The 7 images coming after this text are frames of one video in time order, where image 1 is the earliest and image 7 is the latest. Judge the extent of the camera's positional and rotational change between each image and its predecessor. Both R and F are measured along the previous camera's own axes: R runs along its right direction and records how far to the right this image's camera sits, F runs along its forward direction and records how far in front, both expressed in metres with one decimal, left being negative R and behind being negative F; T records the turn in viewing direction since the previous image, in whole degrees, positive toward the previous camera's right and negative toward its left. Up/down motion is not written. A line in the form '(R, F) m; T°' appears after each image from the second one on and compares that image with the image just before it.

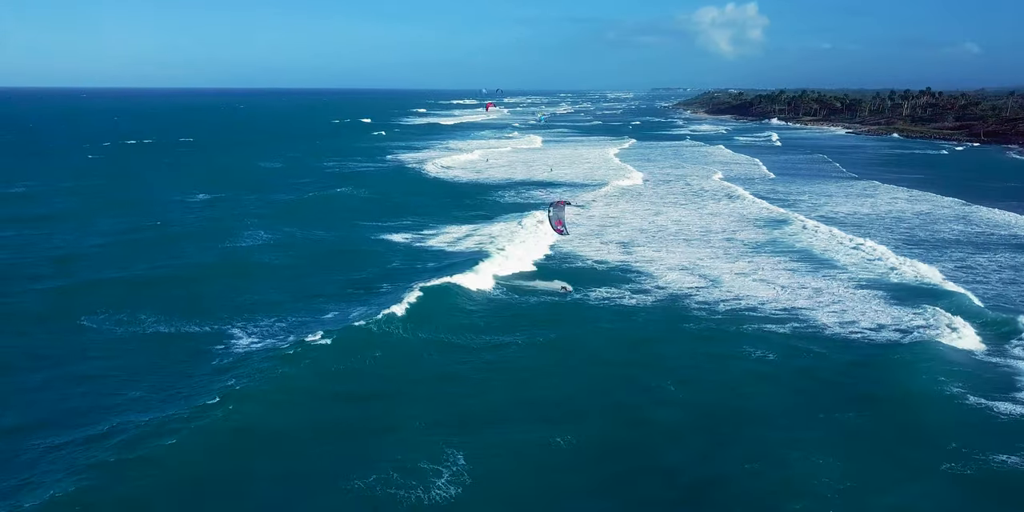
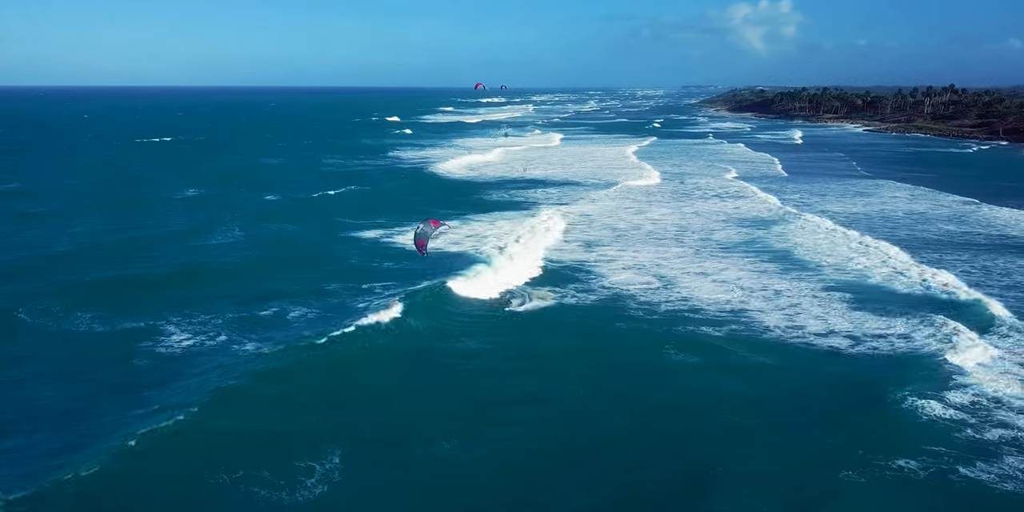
(+1.9, +0.2) m; -2°
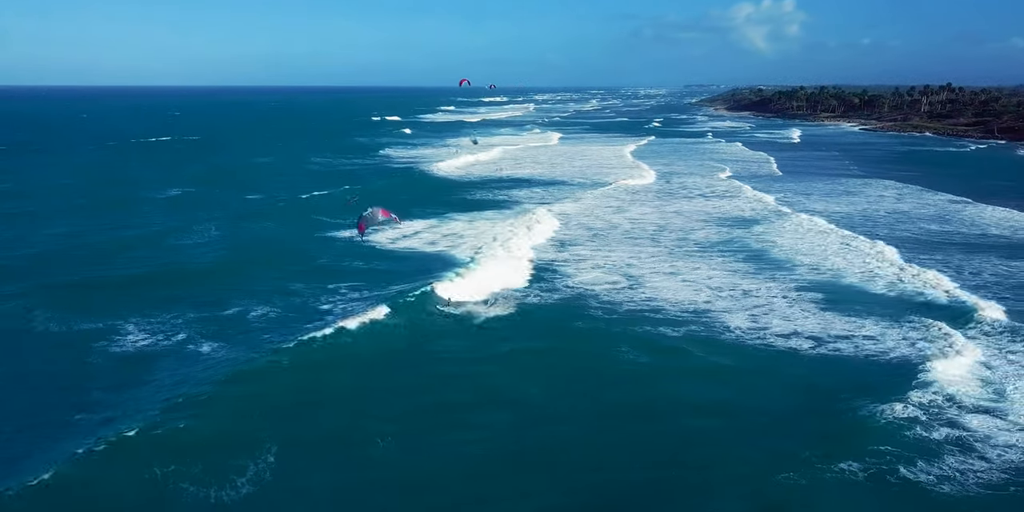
(+0.9, +0.1) m; 0°
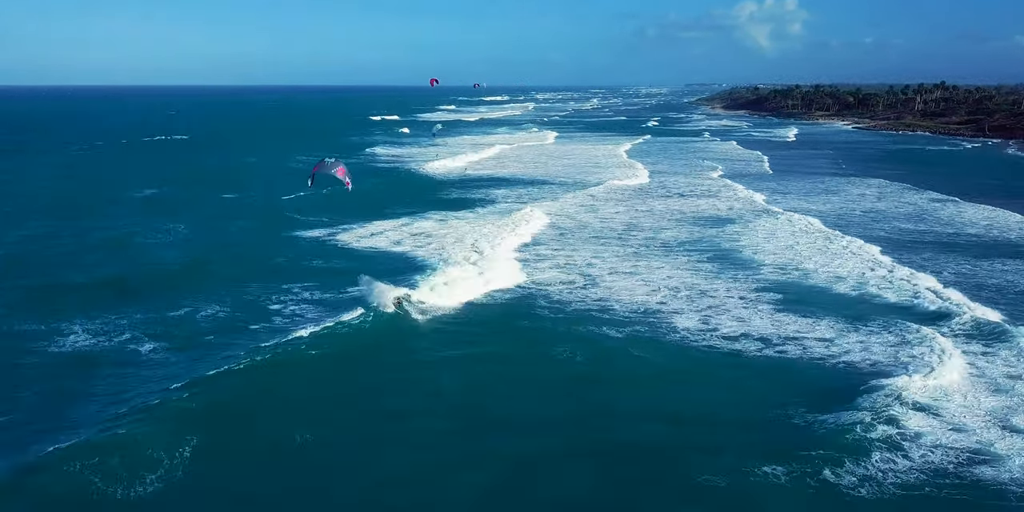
(+1.1, +0.1) m; 0°
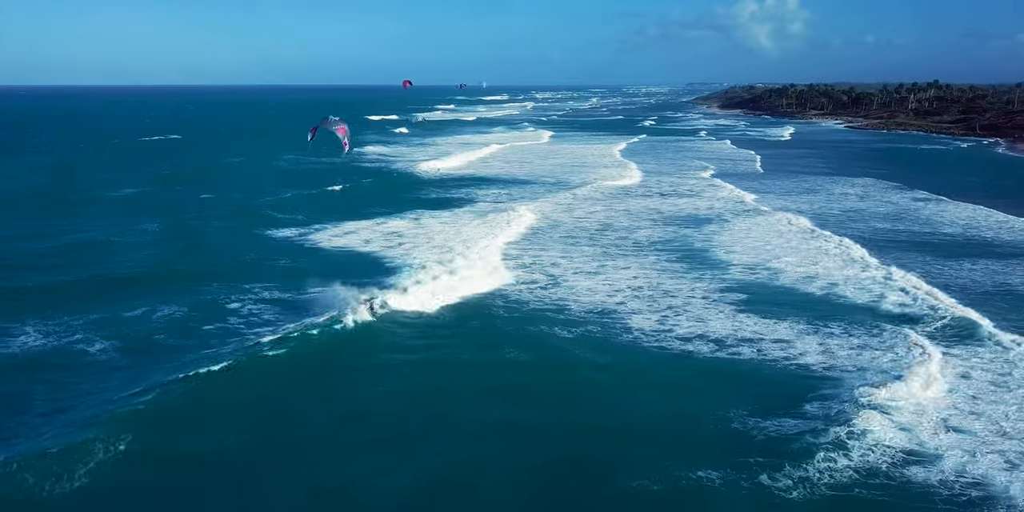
(+0.9, +0.1) m; 0°
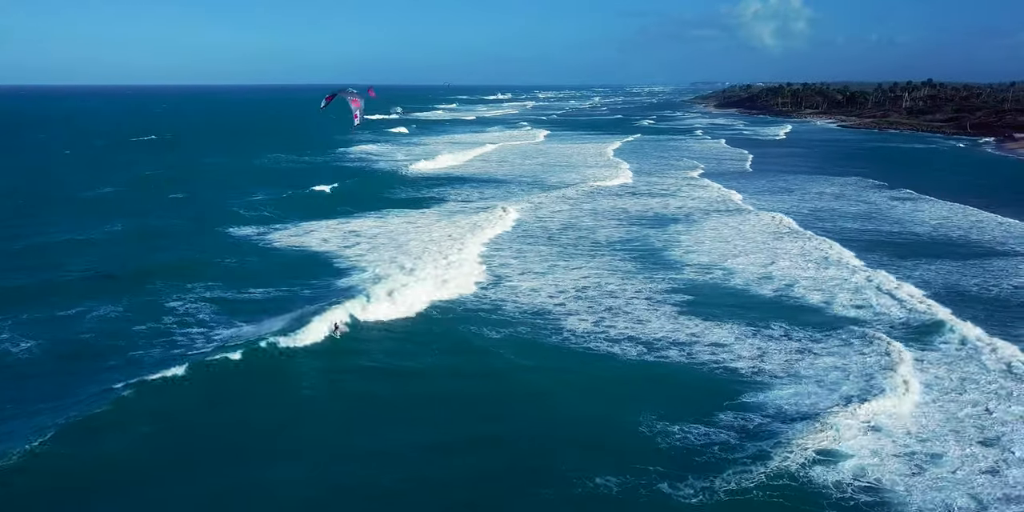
(+1.4, +0.2) m; -1°
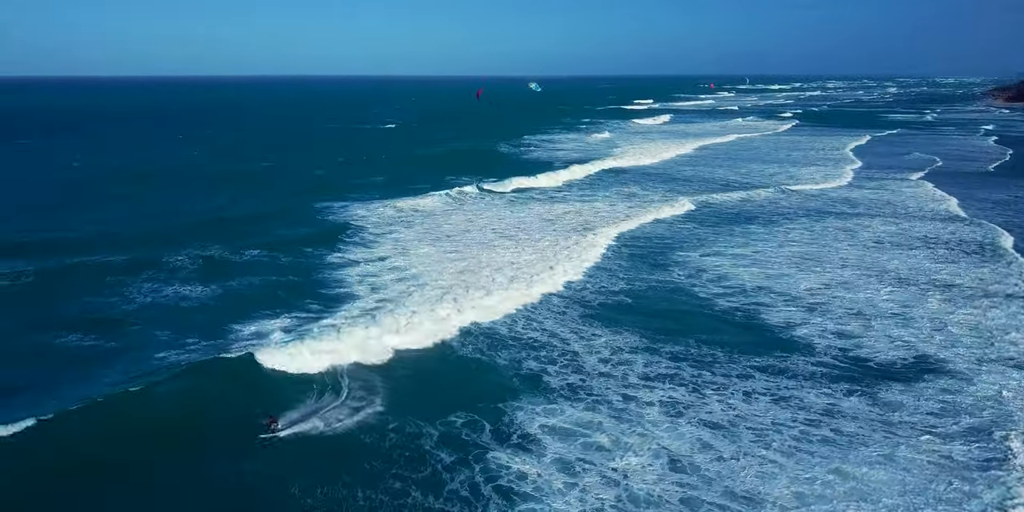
(+7.3, +1.9) m; -20°
